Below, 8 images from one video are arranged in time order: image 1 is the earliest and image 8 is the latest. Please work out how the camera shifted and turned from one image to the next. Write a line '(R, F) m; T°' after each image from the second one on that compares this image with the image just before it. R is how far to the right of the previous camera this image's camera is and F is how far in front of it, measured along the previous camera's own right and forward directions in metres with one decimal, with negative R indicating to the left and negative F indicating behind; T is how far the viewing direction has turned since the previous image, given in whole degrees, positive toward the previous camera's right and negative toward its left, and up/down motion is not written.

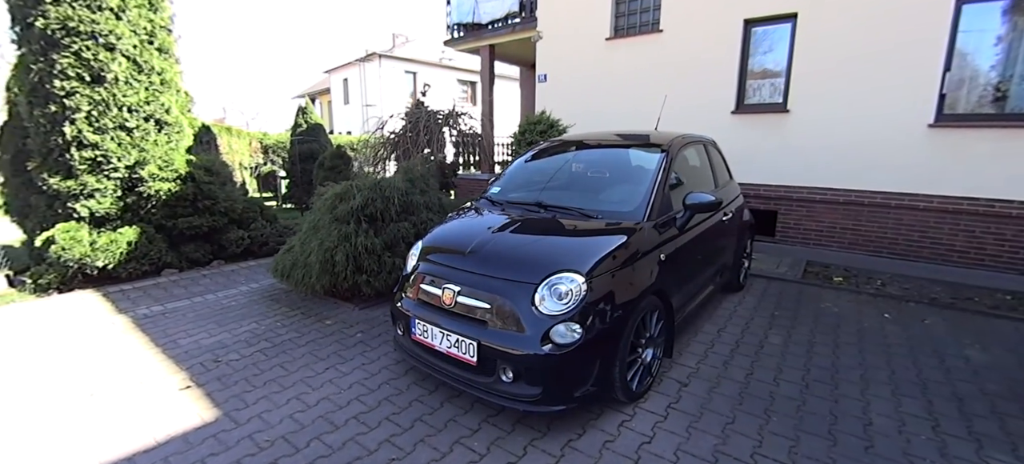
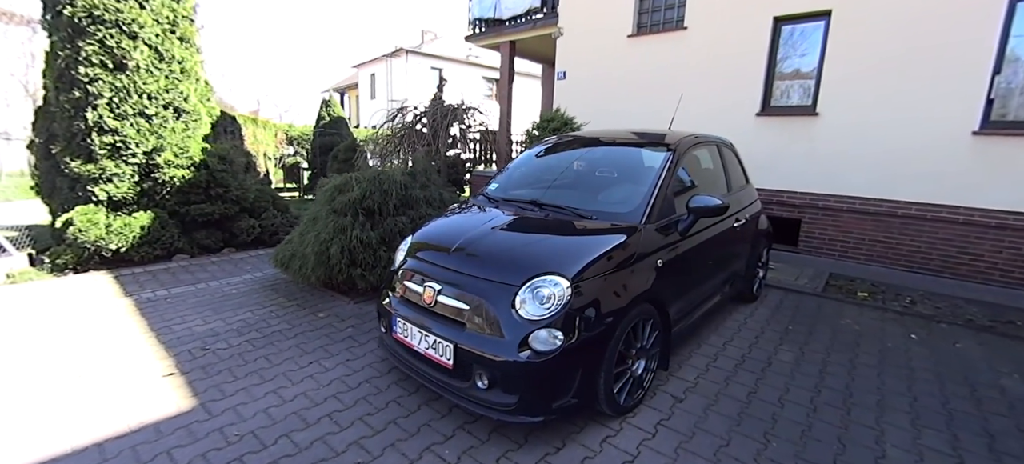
(+0.2, +0.1) m; -3°
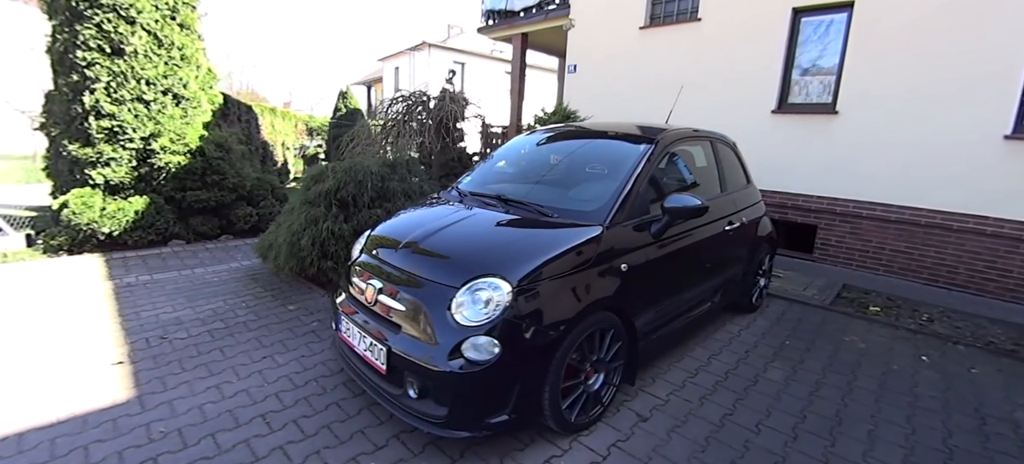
(+0.4, +0.2) m; -3°
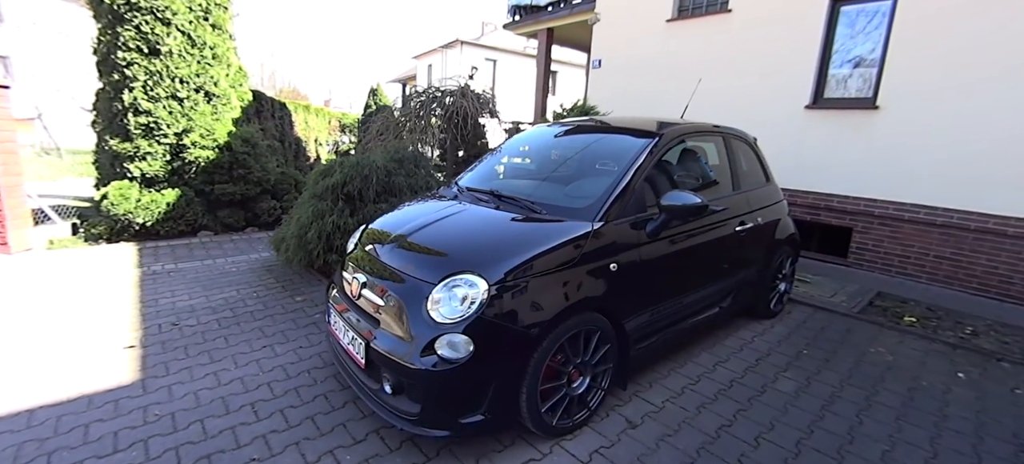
(+0.2, +0.1) m; -4°
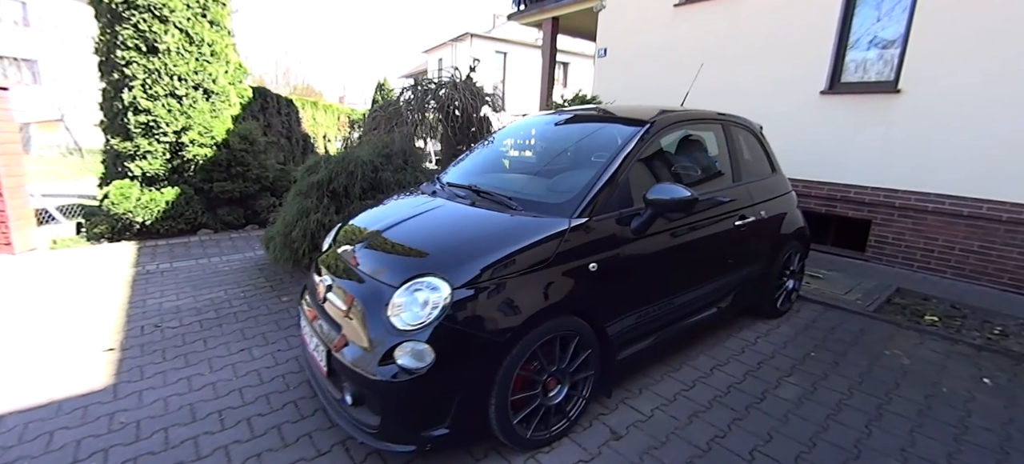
(+0.2, +0.2) m; -2°
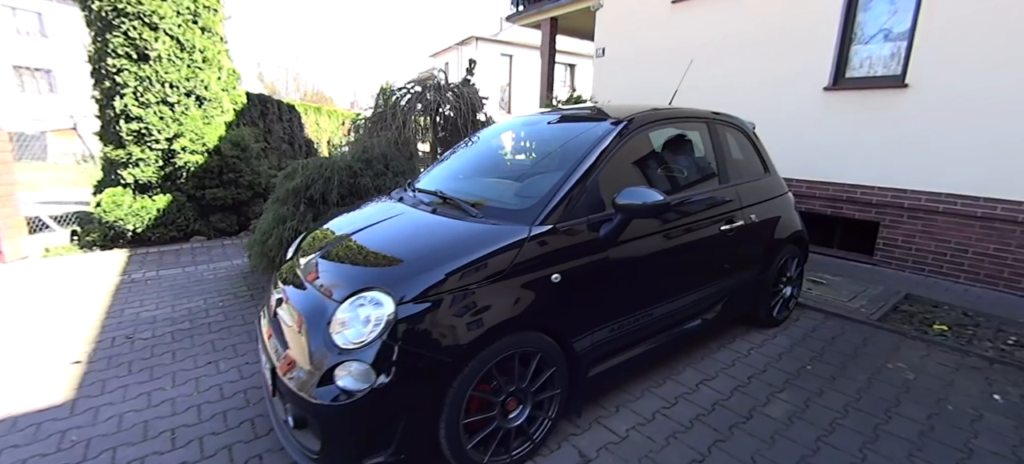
(+0.2, +0.1) m; -2°
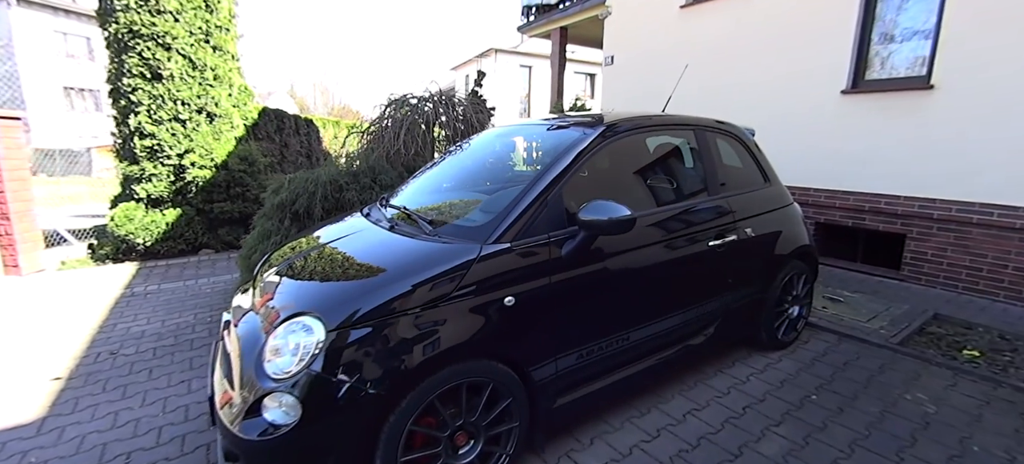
(+0.3, +0.1) m; -3°
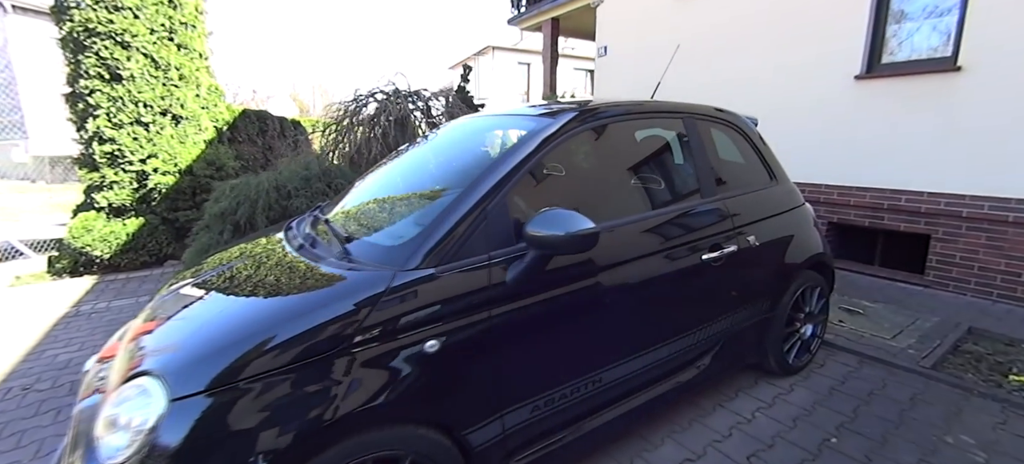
(+0.3, +0.4) m; -1°
